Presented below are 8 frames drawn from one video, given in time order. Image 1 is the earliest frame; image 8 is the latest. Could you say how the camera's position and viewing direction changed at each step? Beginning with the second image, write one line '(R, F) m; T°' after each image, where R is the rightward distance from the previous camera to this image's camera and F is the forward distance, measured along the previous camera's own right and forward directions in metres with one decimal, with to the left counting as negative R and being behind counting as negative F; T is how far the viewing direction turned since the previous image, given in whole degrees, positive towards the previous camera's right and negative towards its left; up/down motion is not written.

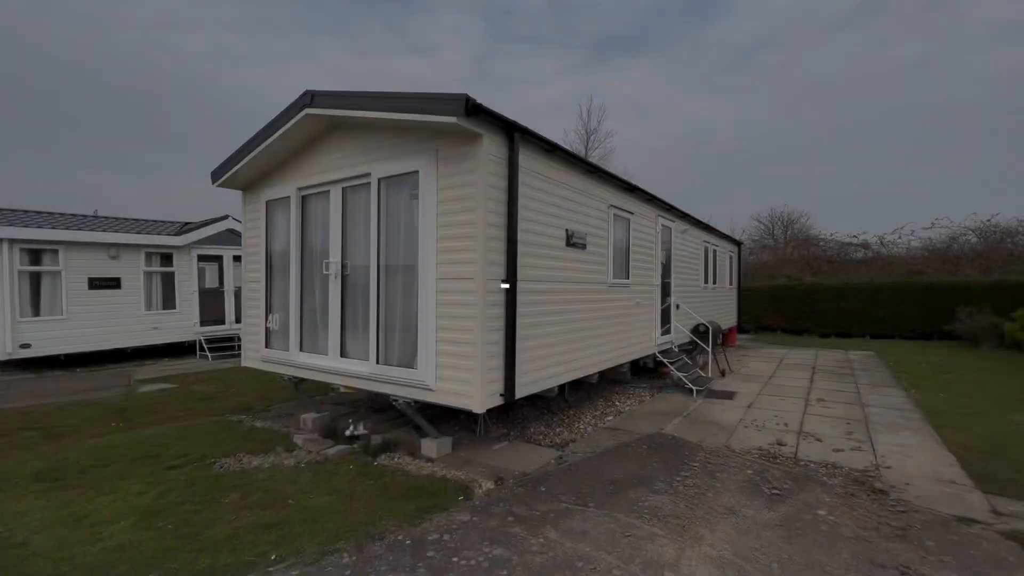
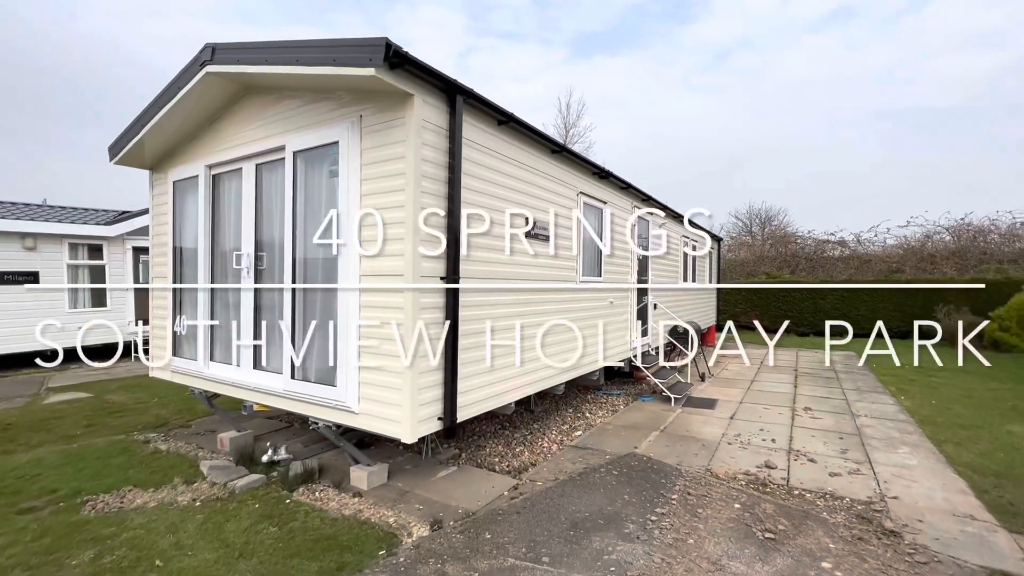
(+0.3, +0.7) m; +2°
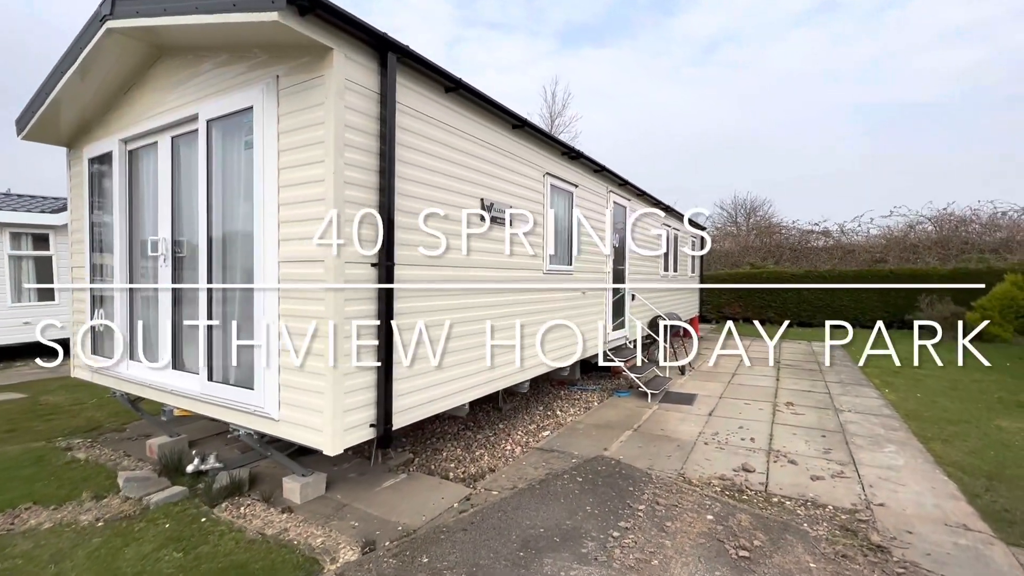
(+0.3, +0.4) m; +1°
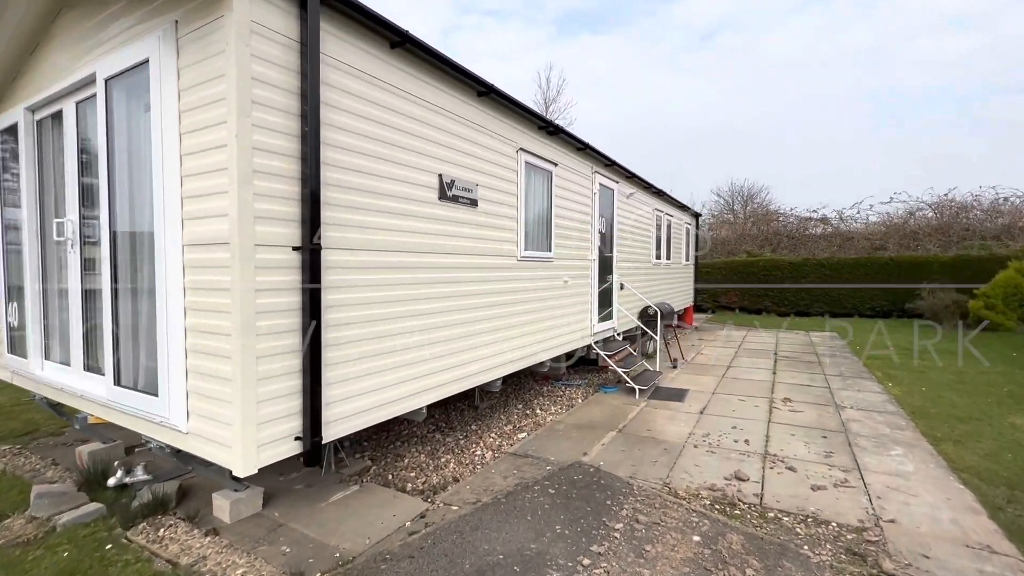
(+0.2, +0.4) m; 0°
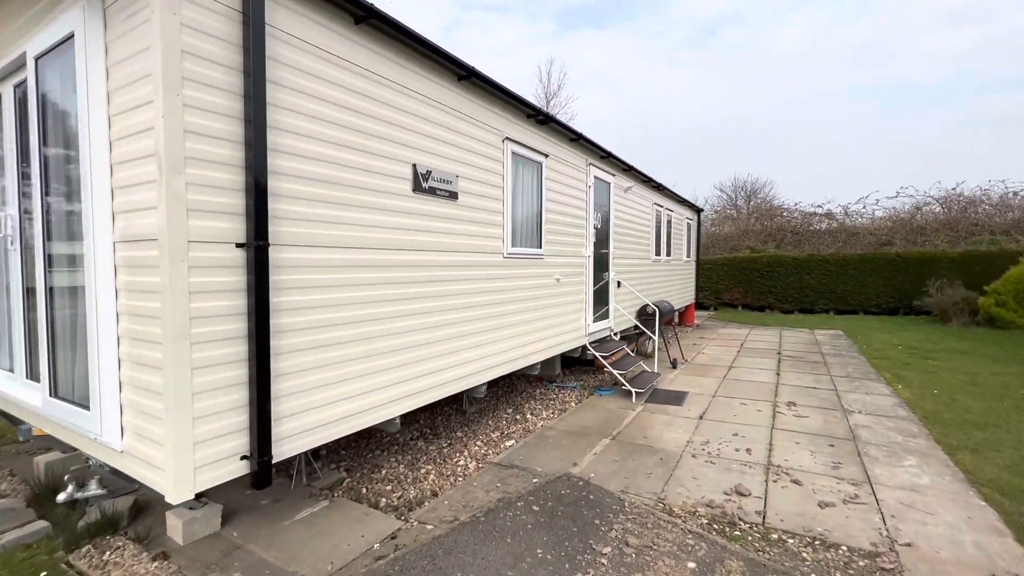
(+0.1, +0.3) m; 0°
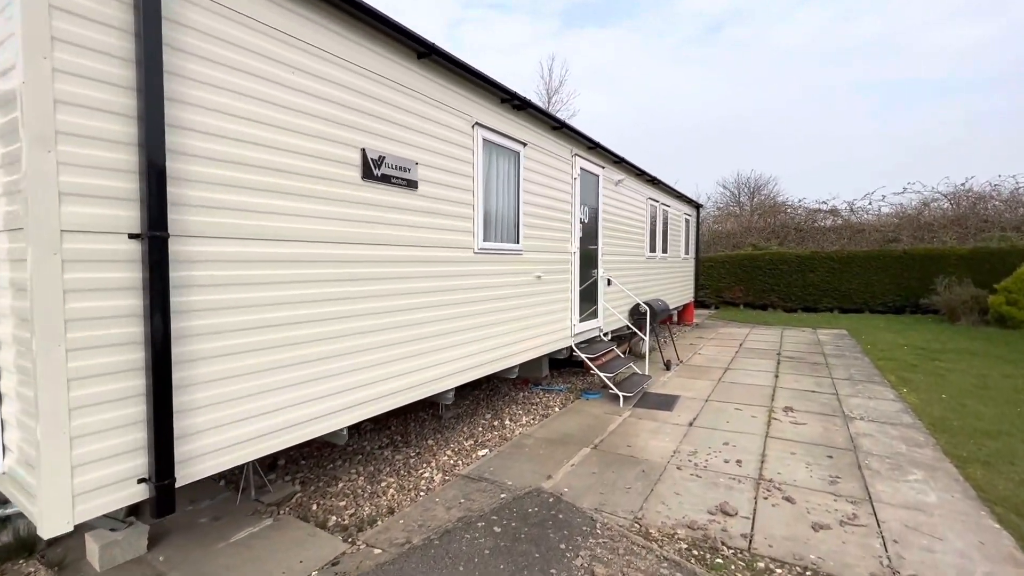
(+0.3, +0.3) m; -1°
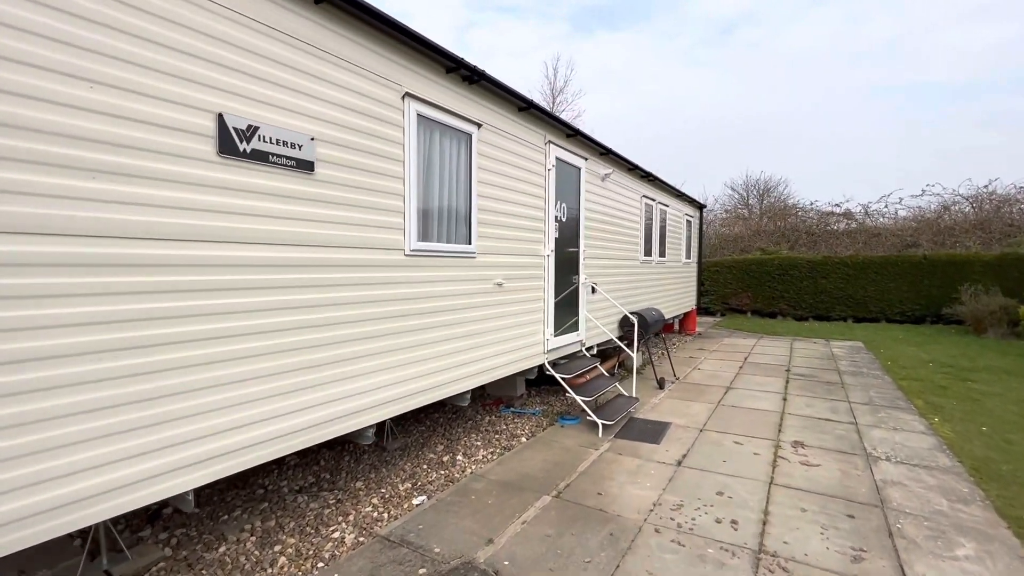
(+0.4, +0.7) m; -1°
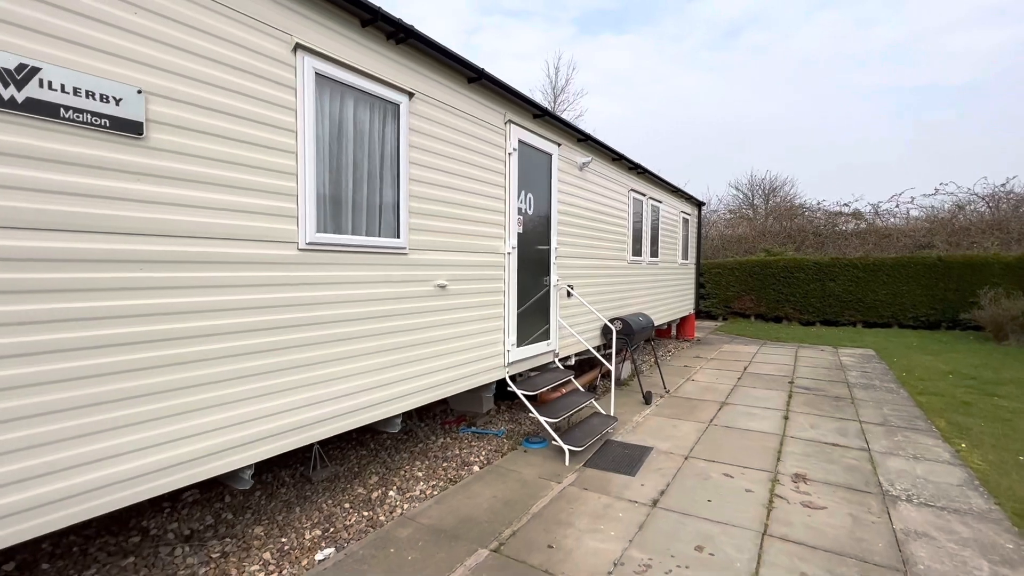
(+0.4, +0.6) m; -1°
